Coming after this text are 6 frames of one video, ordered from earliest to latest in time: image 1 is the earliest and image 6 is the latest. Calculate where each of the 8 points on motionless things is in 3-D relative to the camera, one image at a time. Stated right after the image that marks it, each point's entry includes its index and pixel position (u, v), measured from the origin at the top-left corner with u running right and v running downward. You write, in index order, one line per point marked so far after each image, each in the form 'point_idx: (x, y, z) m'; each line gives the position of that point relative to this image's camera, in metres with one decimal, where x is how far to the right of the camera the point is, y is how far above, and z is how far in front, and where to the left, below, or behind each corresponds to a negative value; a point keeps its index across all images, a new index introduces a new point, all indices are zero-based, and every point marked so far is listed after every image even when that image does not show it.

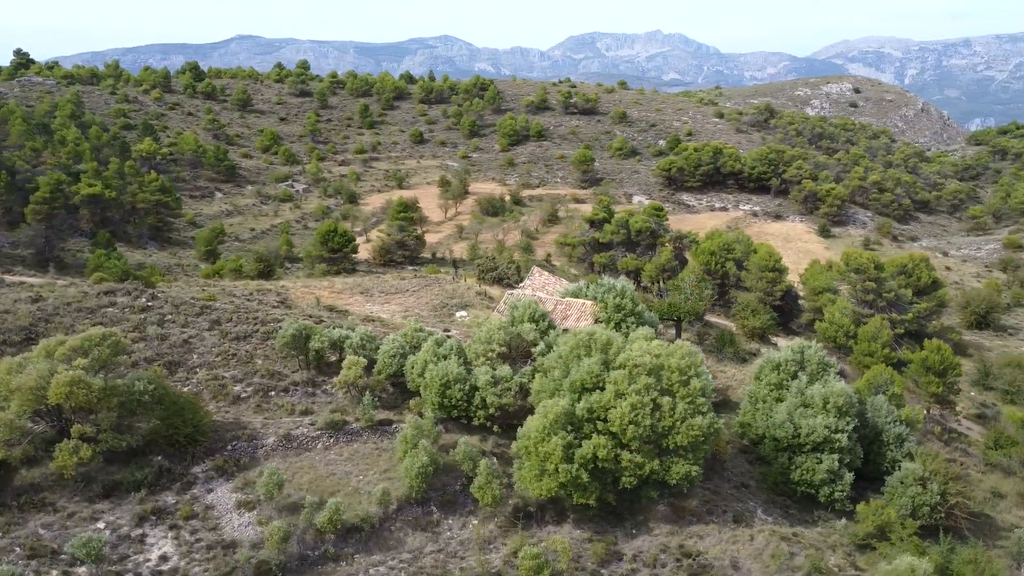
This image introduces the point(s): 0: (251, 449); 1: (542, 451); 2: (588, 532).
0: (-6.2, -3.8, +18.6) m
1: (+0.6, -3.4, +16.4) m
2: (+1.7, -5.4, +17.2) m
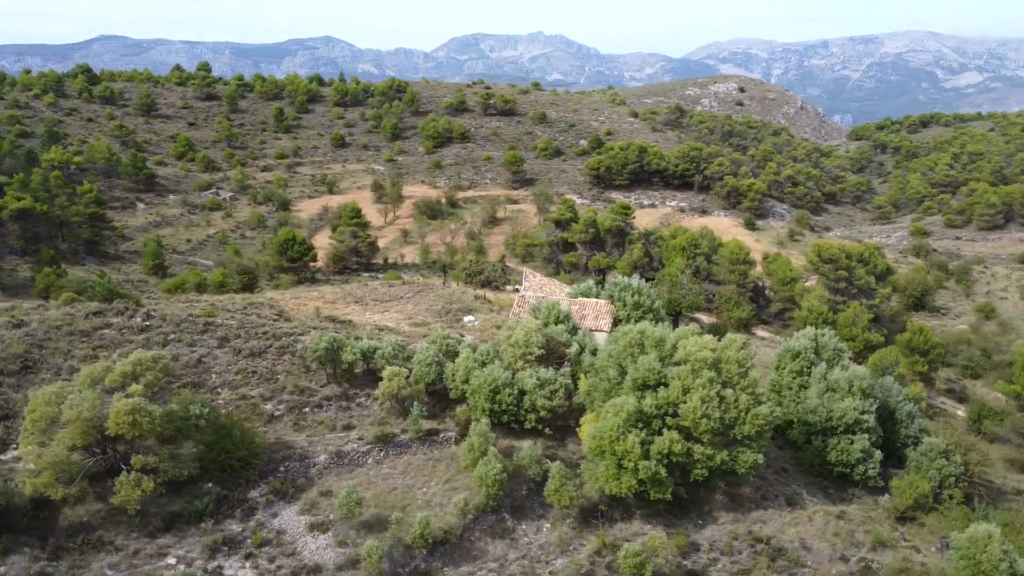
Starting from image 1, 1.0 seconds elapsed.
0: (-4.8, -4.1, +17.9) m
1: (+2.3, -3.4, +16.6) m
2: (+3.4, -5.3, +17.5) m
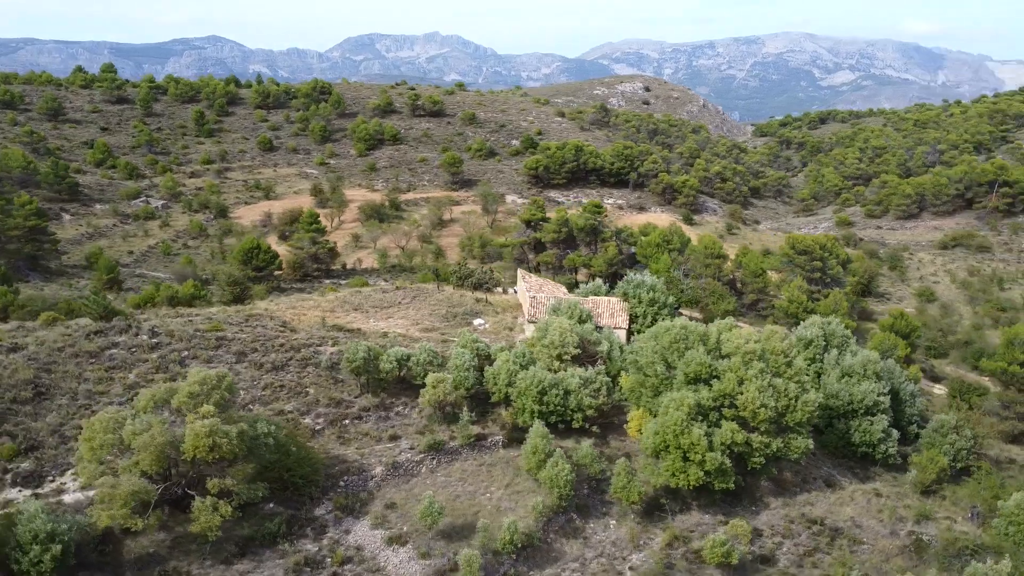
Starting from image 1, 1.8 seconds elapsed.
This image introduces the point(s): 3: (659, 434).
0: (-3.3, -4.3, +17.4) m
1: (+3.8, -3.3, +17.0) m
2: (+4.8, -5.2, +18.0) m
3: (+3.3, -3.3, +17.6) m
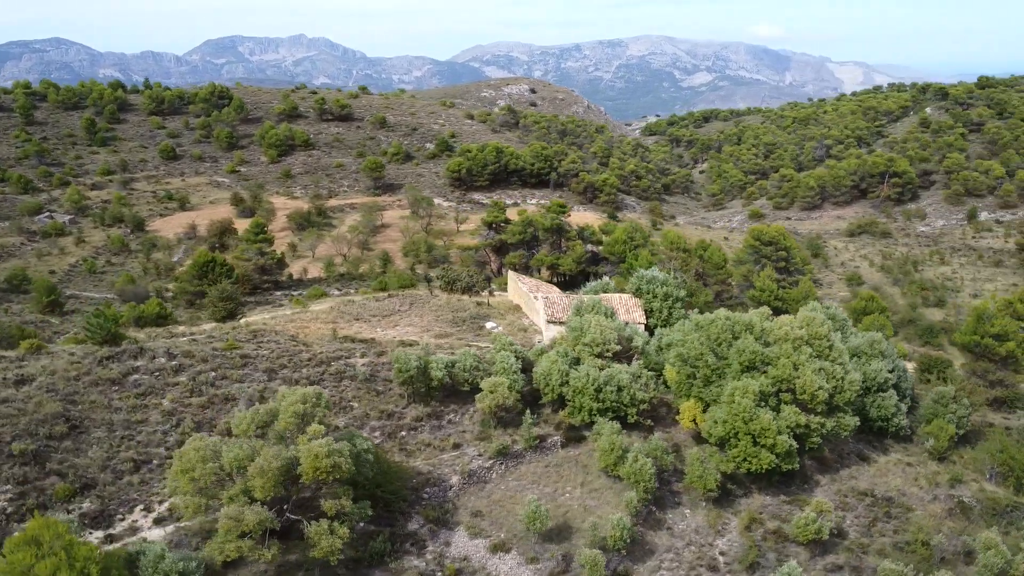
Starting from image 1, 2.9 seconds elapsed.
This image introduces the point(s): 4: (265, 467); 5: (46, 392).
0: (-1.5, -4.5, +17.1) m
1: (+5.5, -3.2, +17.7) m
2: (+6.5, -5.0, +18.9) m
3: (+5.0, -3.1, +18.2) m
4: (-4.2, -3.0, +13.3) m
5: (-10.7, -2.4, +17.9) m
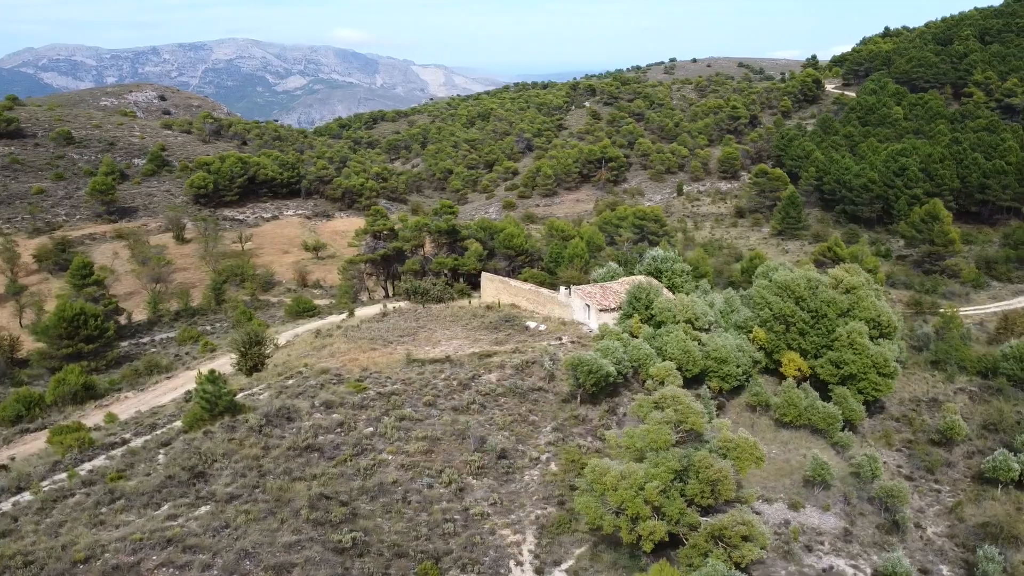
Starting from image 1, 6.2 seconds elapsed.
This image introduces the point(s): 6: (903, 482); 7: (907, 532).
0: (+4.3, -4.2, +17.6) m
1: (+10.0, -2.0, +21.3) m
2: (+10.6, -3.7, +22.8) m
3: (+9.3, -2.0, +21.5) m
4: (+3.4, -3.0, +13.0) m
5: (-4.5, -3.4, +14.2) m
6: (+9.6, -4.8, +19.1) m
7: (+8.4, -5.2, +16.6) m
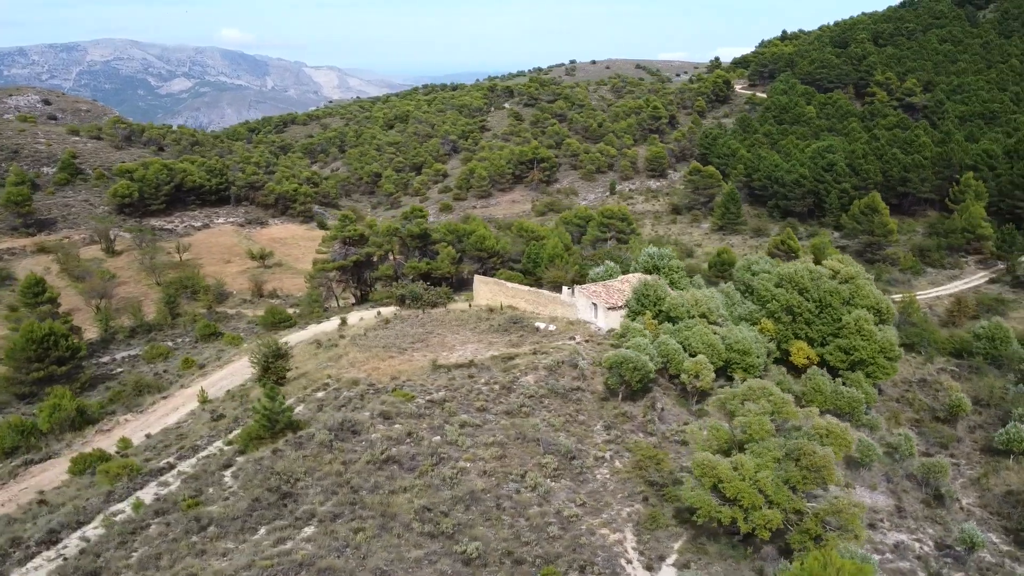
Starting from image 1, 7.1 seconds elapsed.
0: (+5.6, -4.1, +18.2) m
1: (+10.8, -1.7, +22.5) m
2: (+11.3, -3.4, +24.1) m
3: (+10.1, -1.7, +22.6) m
4: (+5.3, -2.9, +13.4) m
5: (-2.7, -3.6, +13.7) m
6: (+10.7, -4.5, +20.3) m
7: (+9.9, -4.9, +17.7) m
